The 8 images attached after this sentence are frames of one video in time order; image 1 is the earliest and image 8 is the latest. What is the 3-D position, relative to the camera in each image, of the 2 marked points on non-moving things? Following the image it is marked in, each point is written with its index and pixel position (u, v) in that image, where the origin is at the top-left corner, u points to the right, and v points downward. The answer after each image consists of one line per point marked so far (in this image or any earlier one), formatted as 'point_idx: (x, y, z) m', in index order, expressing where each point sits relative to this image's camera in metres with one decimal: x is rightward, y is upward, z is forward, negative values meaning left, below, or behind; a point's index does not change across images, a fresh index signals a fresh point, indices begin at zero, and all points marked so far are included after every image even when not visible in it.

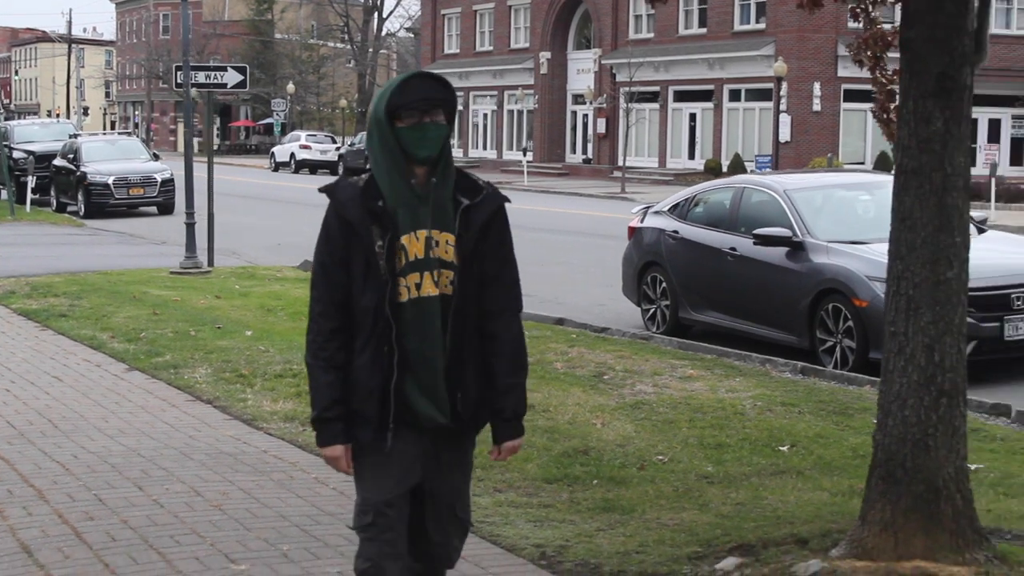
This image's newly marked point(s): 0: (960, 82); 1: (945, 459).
0: (+1.2, +0.6, +4.9) m
1: (+1.2, -0.5, +5.0) m
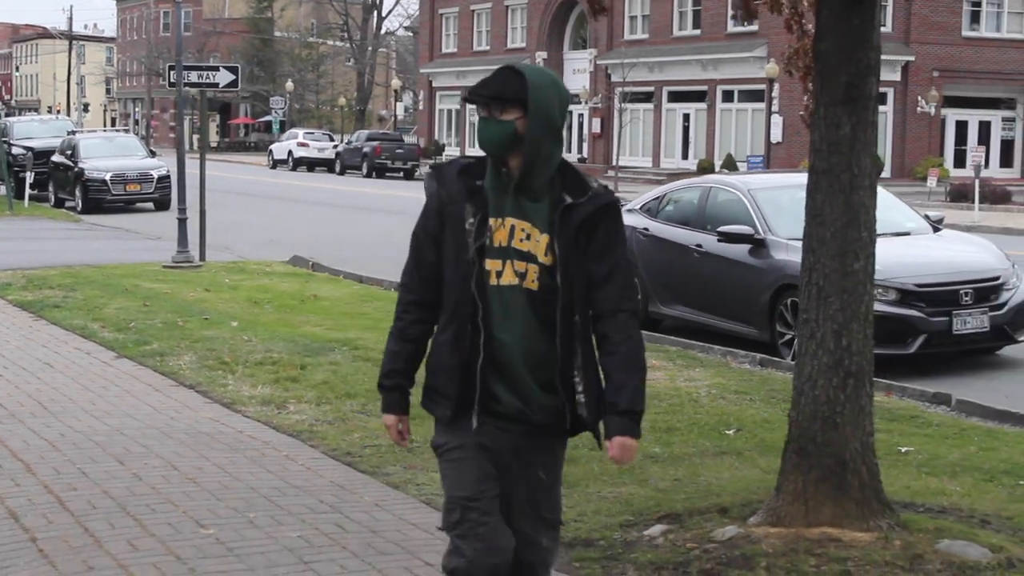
0: (+1.1, +0.6, +5.4) m
1: (+1.0, -0.4, +5.4) m
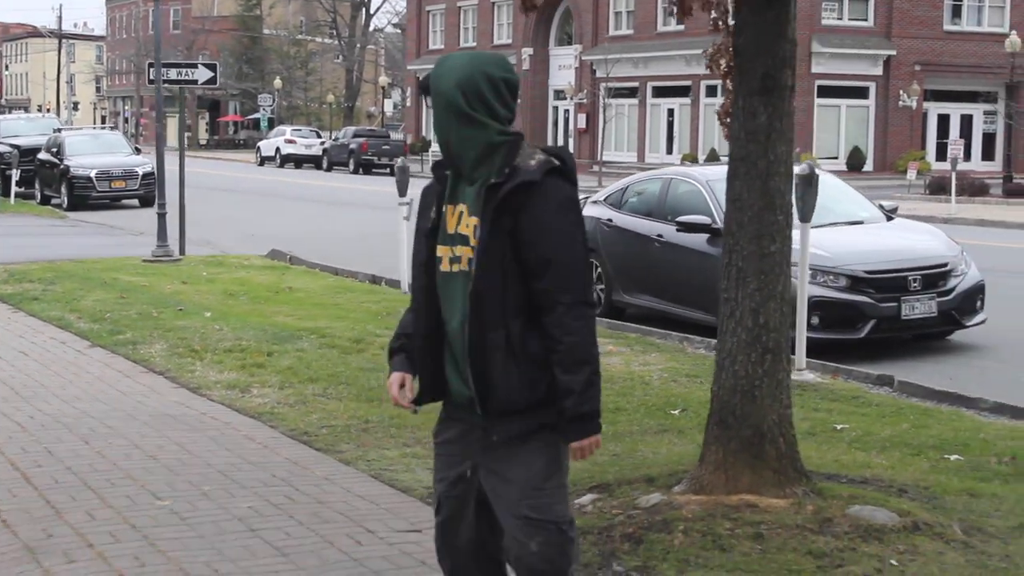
0: (+0.9, +0.7, +5.7) m
1: (+0.8, -0.4, +5.8) m
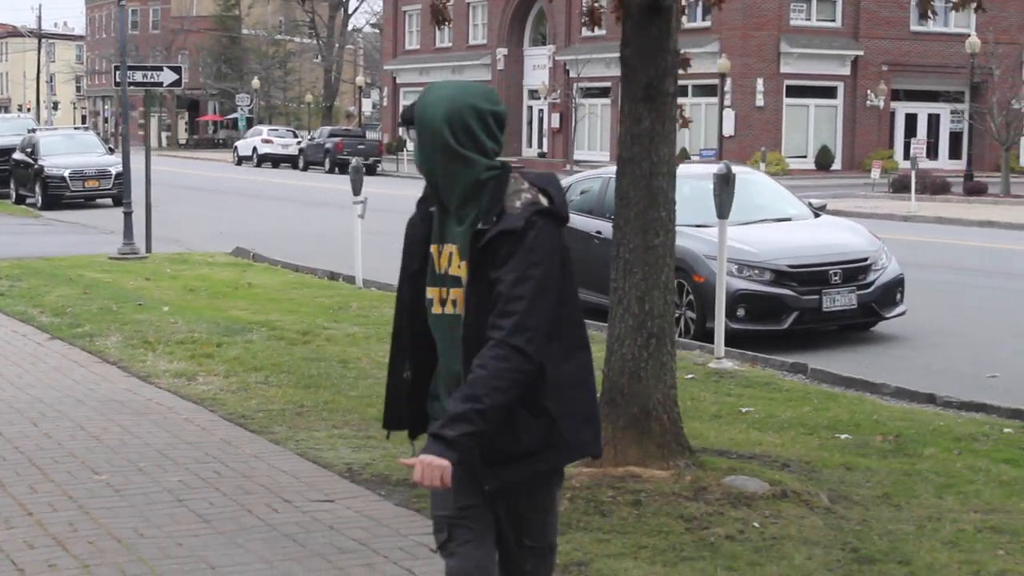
0: (+0.5, +0.7, +6.3) m
1: (+0.5, -0.3, +6.3) m
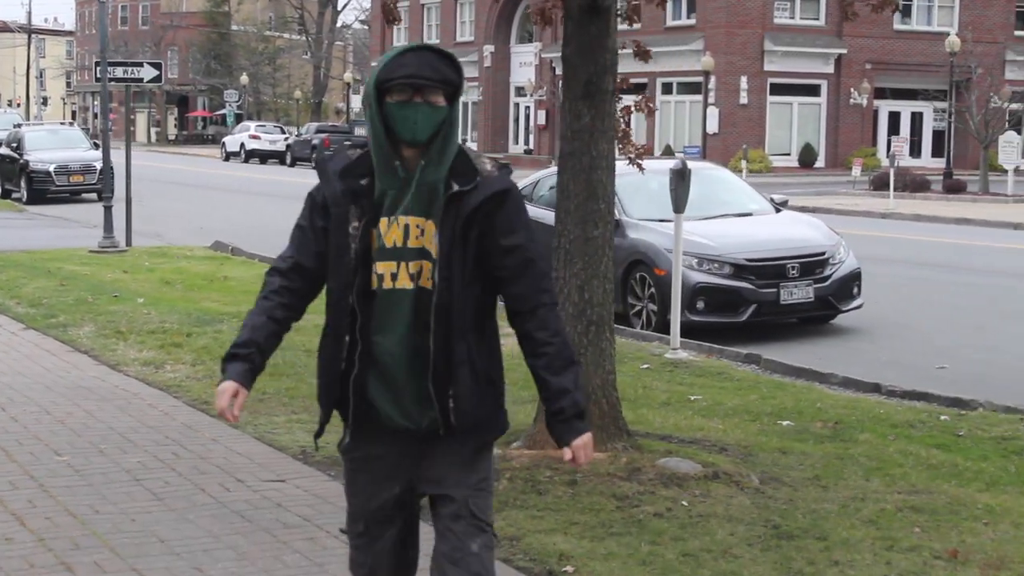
0: (+0.3, +0.7, +6.5) m
1: (+0.3, -0.3, +6.6) m
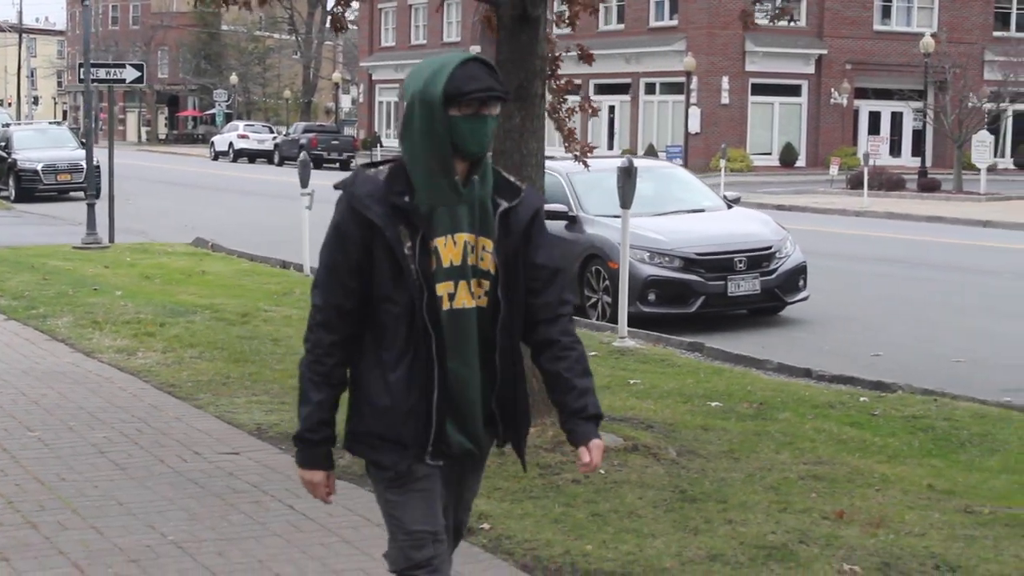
0: (+0.1, +0.8, +7.1) m
1: (0.0, -0.3, +7.1) m
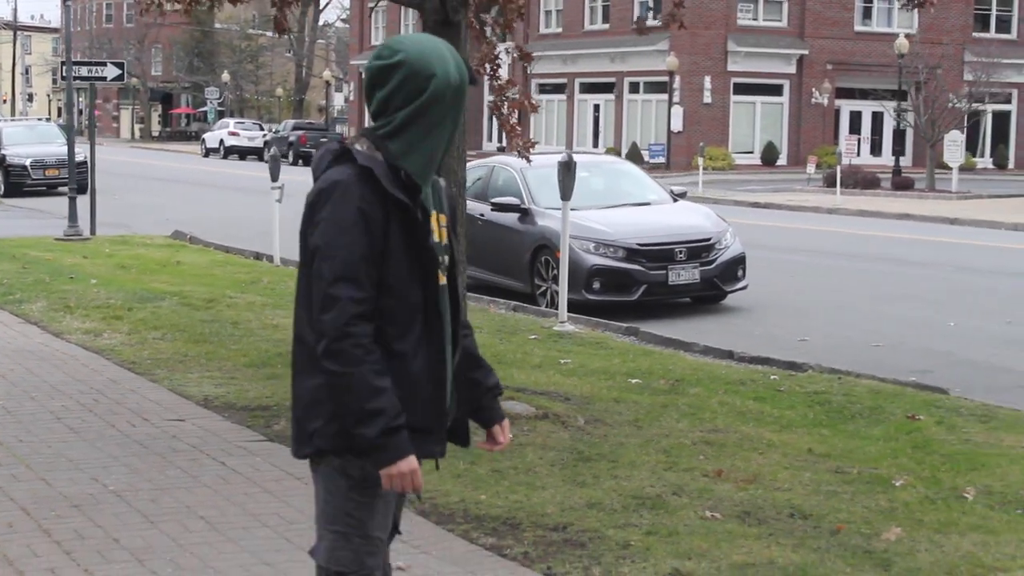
0: (-0.3, +0.9, +7.7) m
1: (-0.3, -0.2, +7.8) m
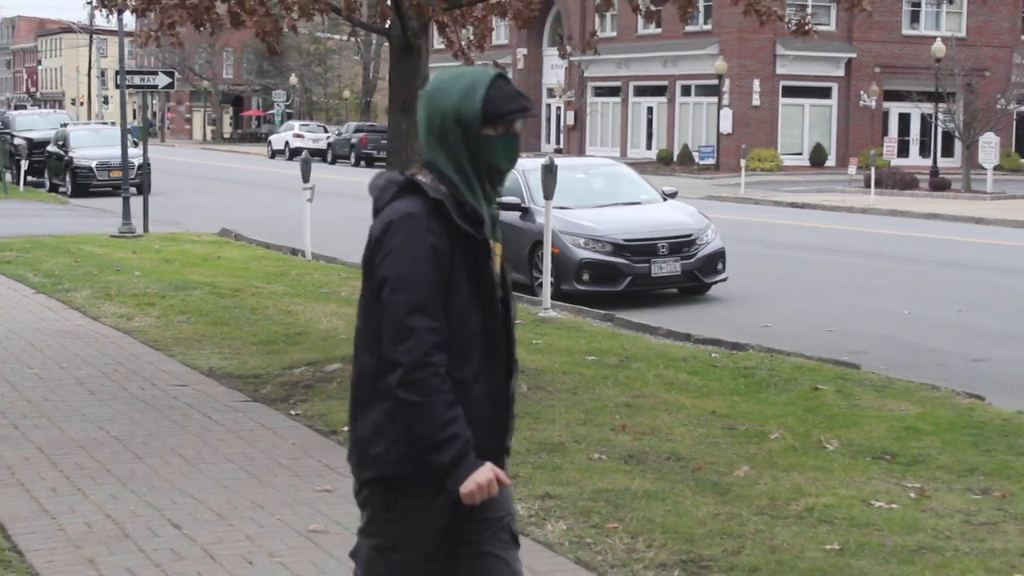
0: (-0.5, +0.9, +9.0) m
1: (-0.5, -0.1, +9.1) m
